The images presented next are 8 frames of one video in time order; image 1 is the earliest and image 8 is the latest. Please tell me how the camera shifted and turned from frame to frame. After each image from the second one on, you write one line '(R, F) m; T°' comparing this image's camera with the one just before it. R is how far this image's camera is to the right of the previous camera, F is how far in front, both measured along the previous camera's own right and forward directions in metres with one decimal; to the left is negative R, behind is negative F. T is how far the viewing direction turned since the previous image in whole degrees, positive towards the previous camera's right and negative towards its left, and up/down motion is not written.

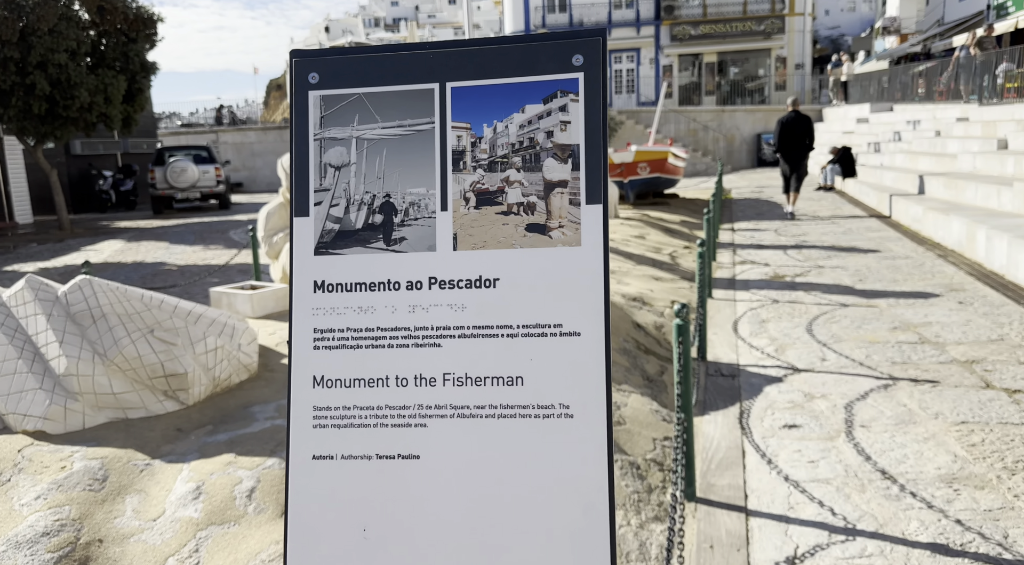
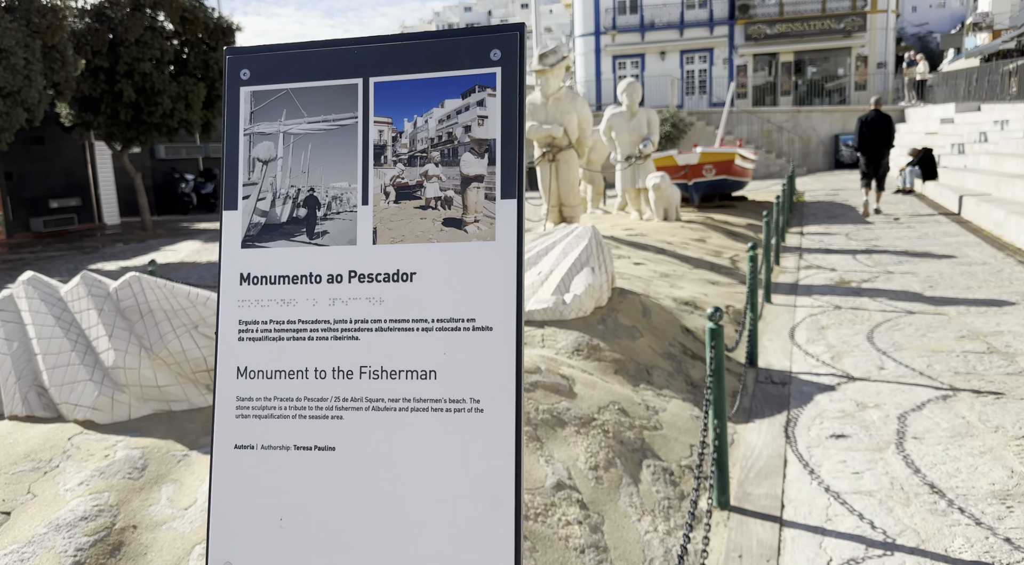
(+0.2, 0.0) m; -5°
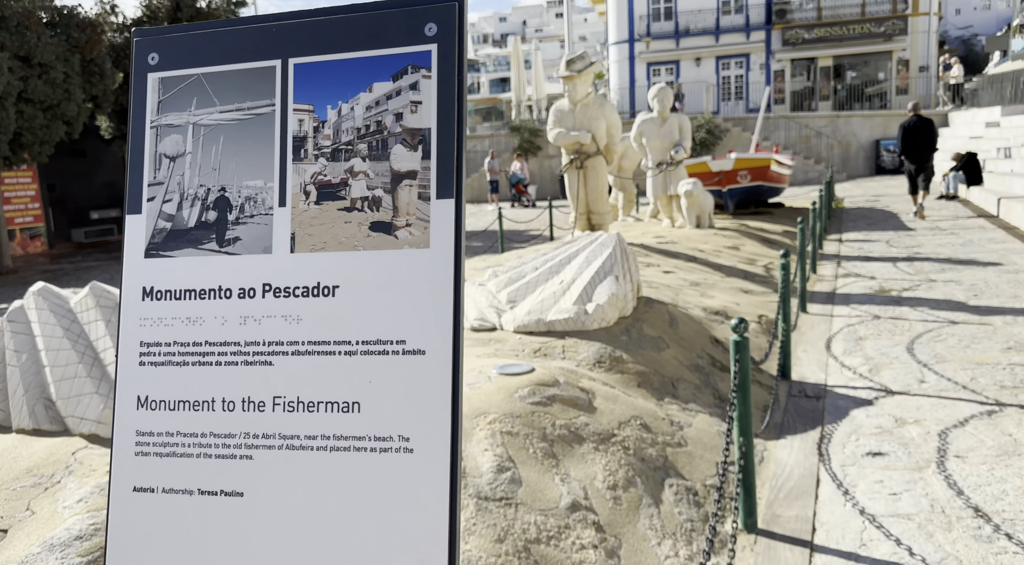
(+0.1, +0.1) m; -3°
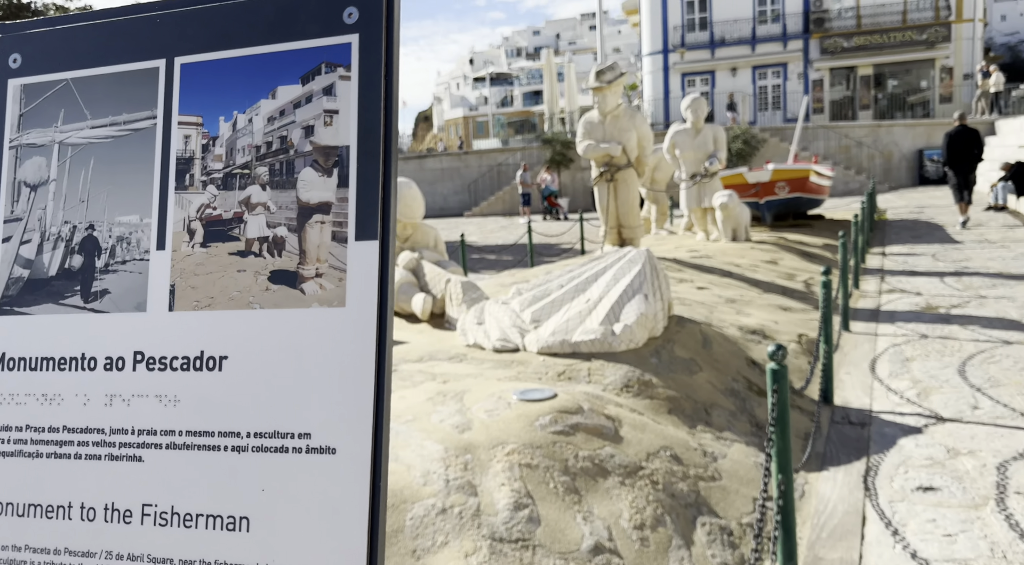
(+0.1, +0.2) m; -3°
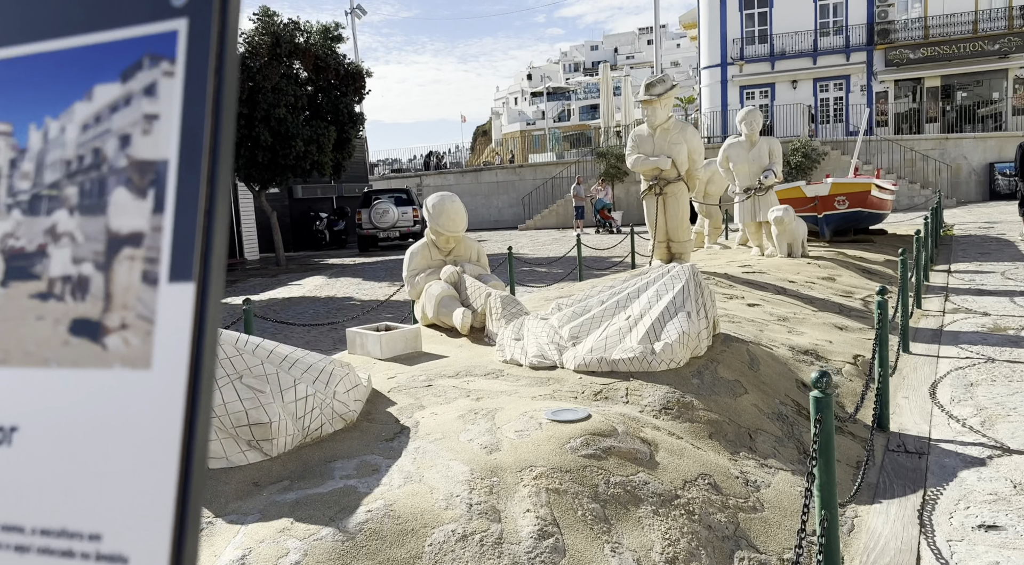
(+0.1, +0.1) m; -4°
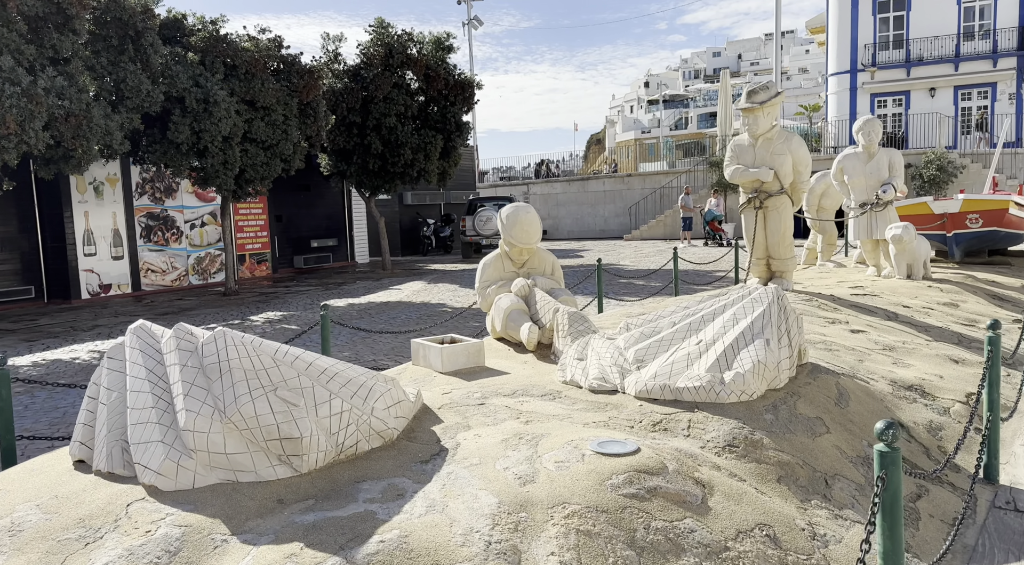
(+0.3, +0.2) m; -8°
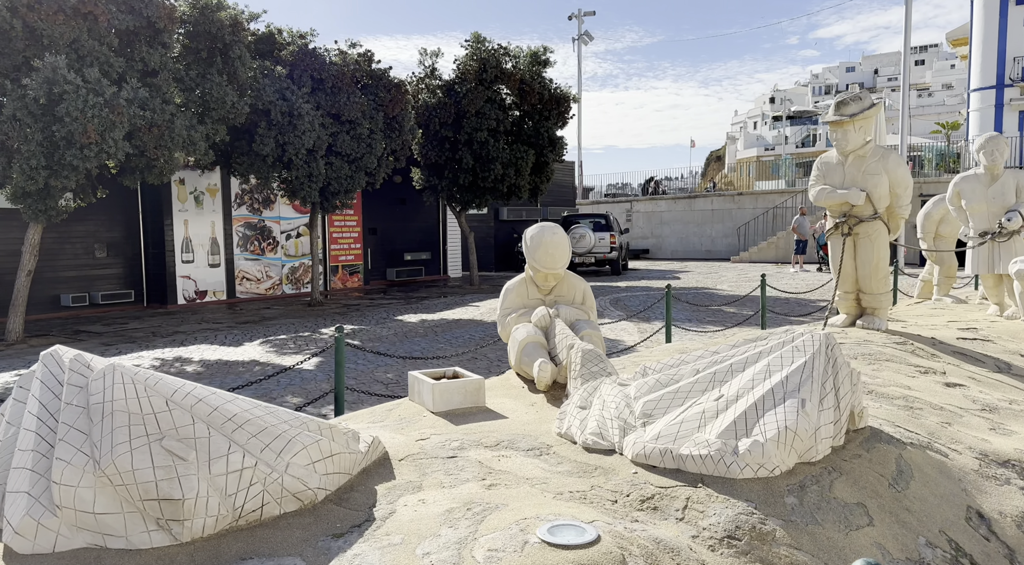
(+0.6, +0.6) m; -8°
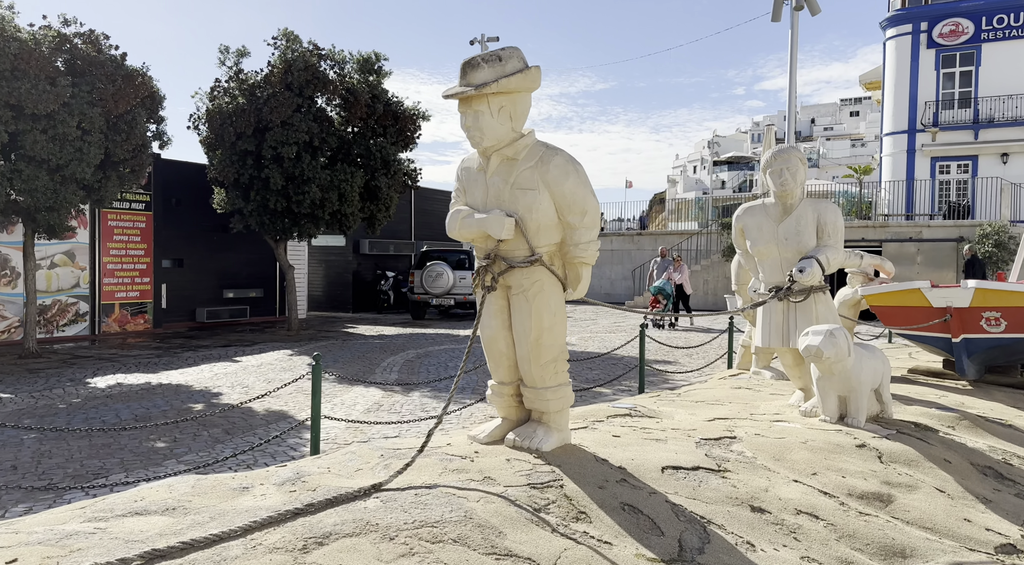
(+3.4, +3.1) m; +4°
